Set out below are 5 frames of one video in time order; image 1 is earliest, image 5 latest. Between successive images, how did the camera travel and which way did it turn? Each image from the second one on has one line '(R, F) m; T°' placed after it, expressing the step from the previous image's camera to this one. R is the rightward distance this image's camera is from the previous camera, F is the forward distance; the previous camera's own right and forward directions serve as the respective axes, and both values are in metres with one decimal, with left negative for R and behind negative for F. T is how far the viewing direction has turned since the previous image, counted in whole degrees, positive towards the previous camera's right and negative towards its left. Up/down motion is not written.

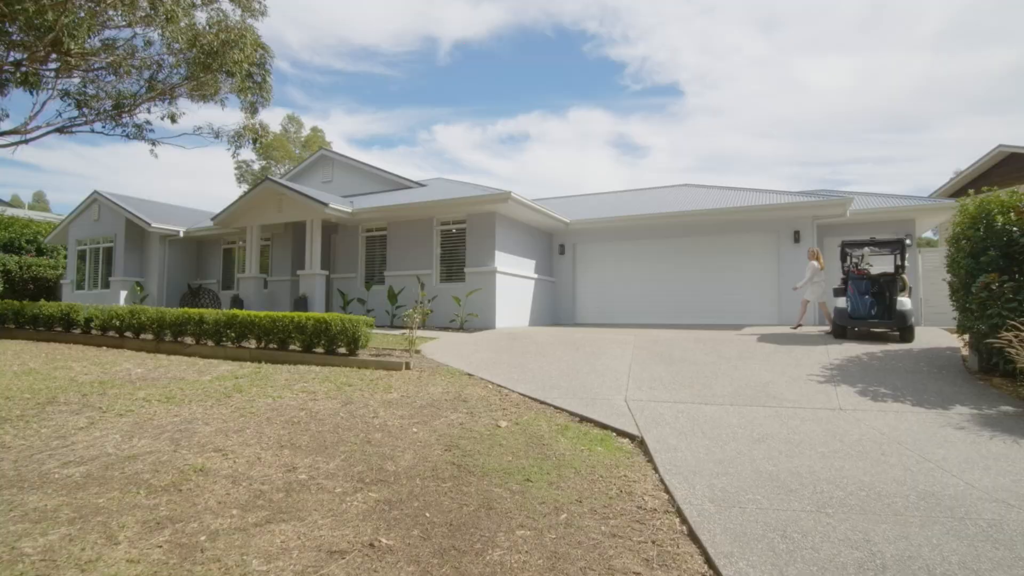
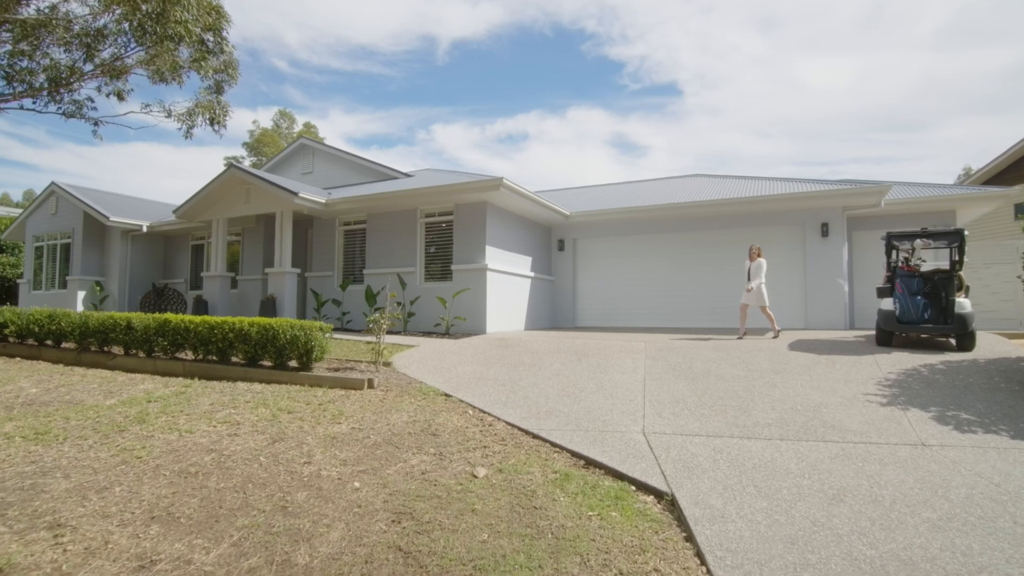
(+0.1, +1.3) m; 0°
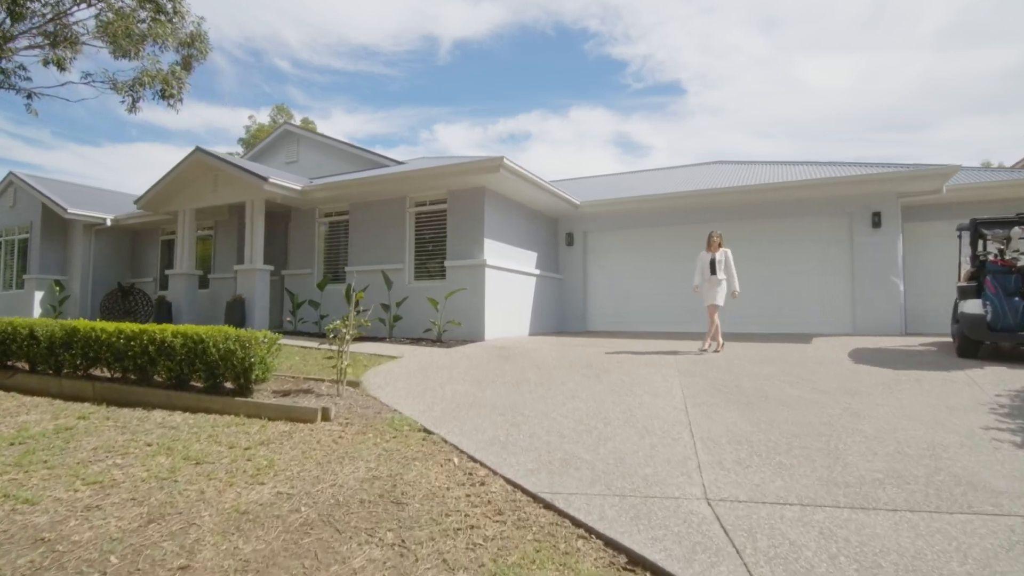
(0.0, +1.4) m; 0°
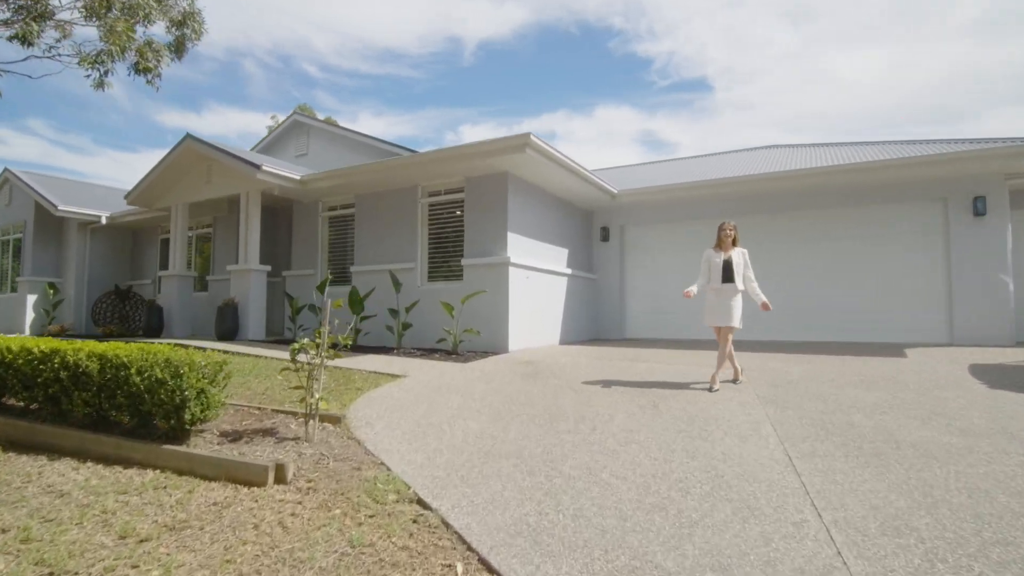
(0.0, +1.3) m; -3°
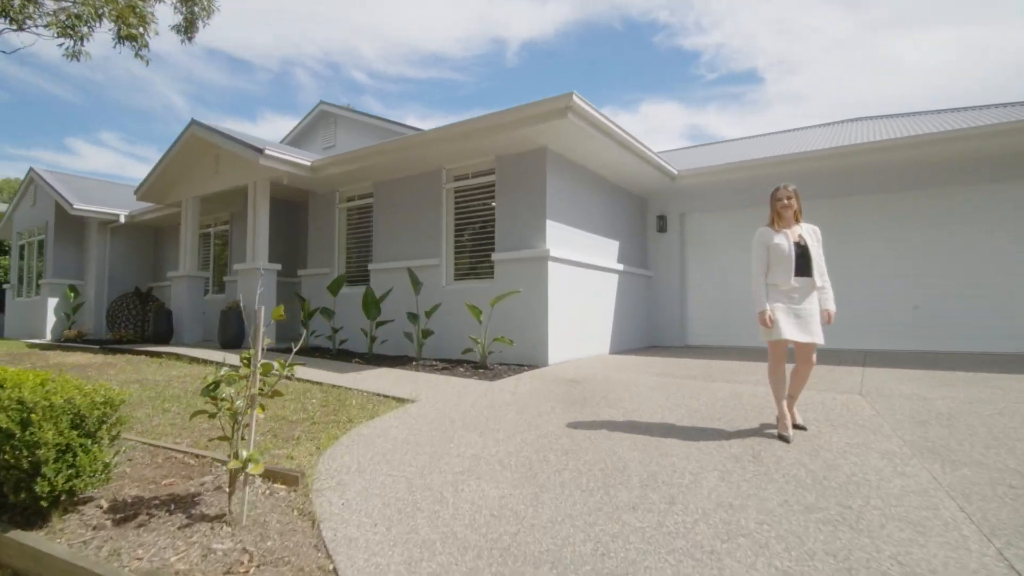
(+0.1, +1.3) m; -5°
